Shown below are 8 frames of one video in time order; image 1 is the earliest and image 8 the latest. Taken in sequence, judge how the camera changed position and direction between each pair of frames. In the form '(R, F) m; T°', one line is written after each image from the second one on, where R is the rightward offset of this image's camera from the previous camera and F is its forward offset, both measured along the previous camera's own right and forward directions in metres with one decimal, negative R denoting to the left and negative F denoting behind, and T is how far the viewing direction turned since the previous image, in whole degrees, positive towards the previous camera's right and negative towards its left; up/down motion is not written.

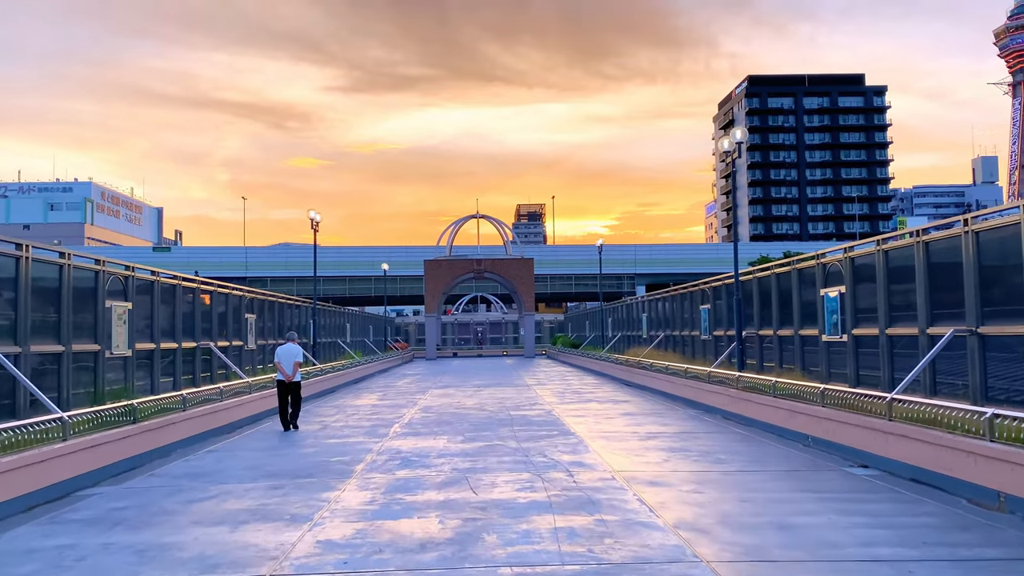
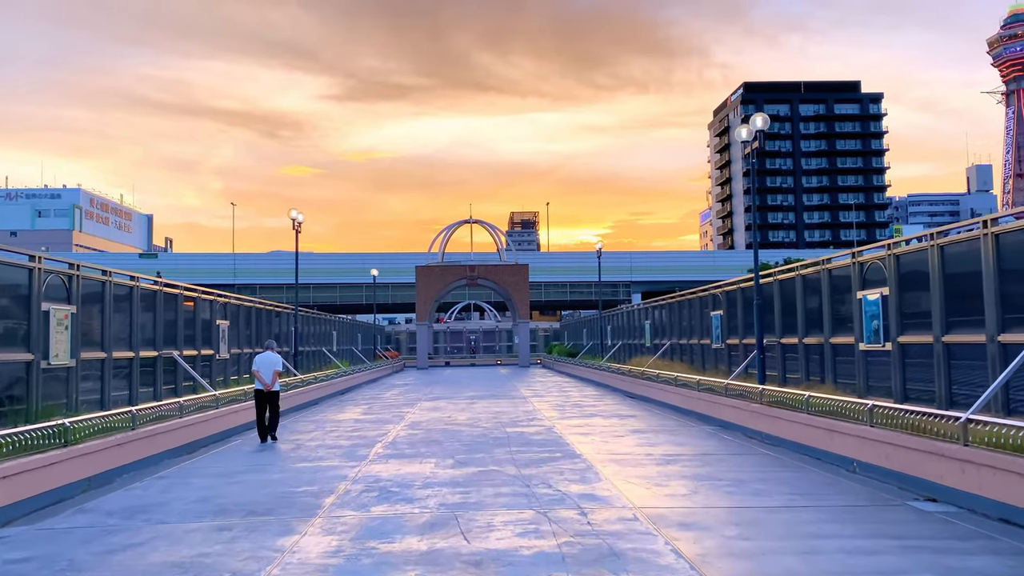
(-0.1, +2.1) m; 0°
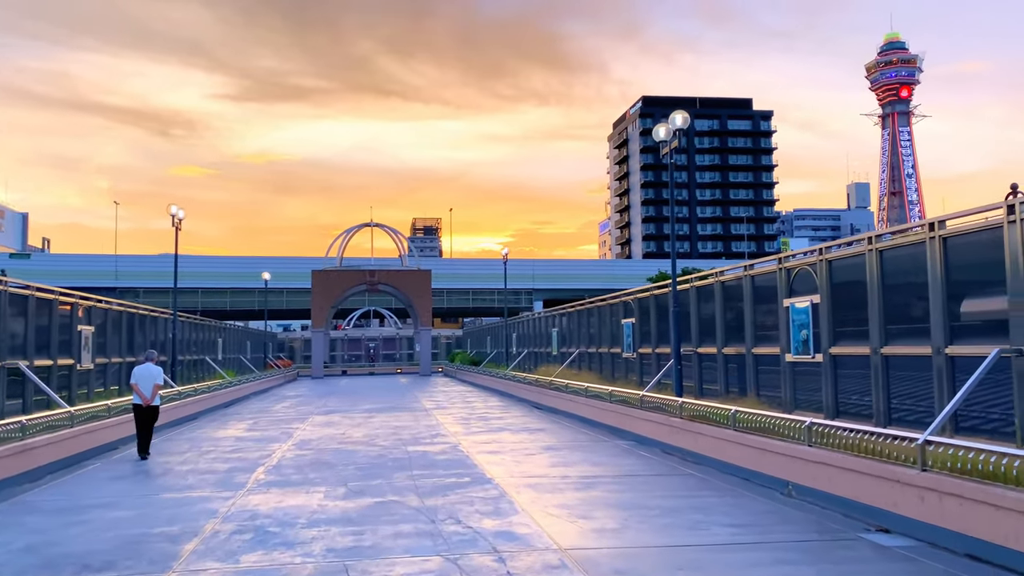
(-0.1, +1.6) m; +7°
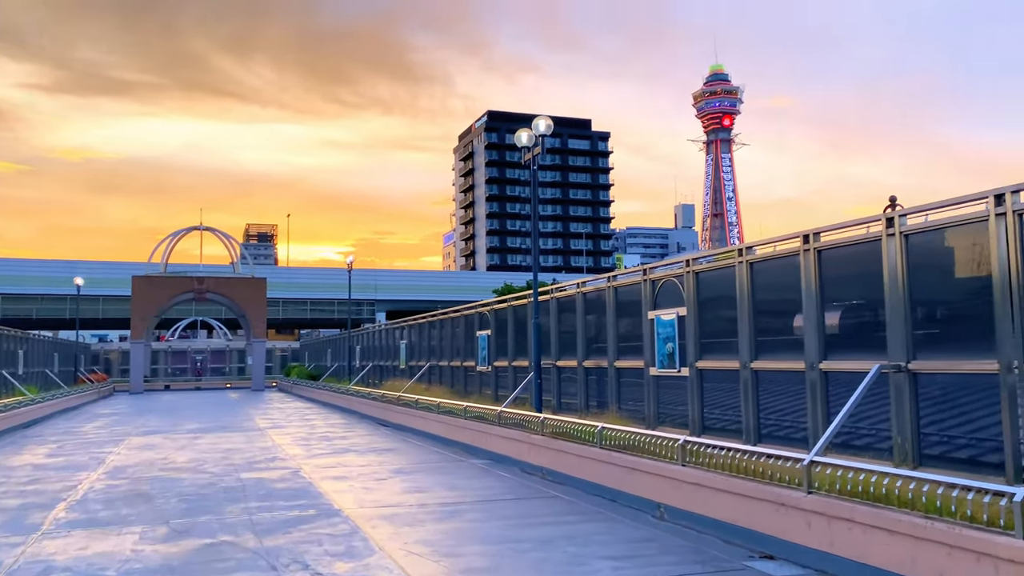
(-0.2, +1.2) m; +11°
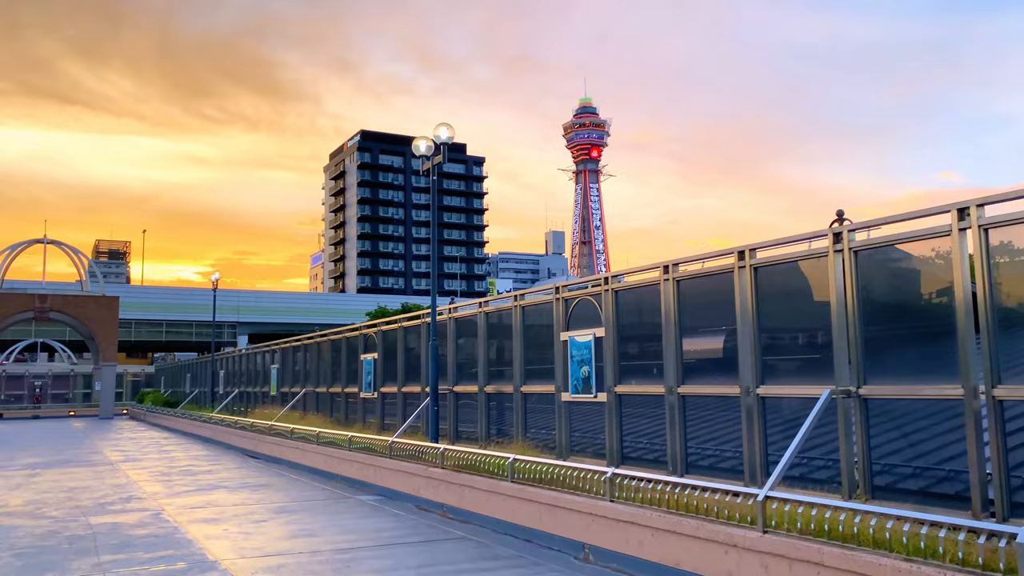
(-0.5, +1.2) m; +9°
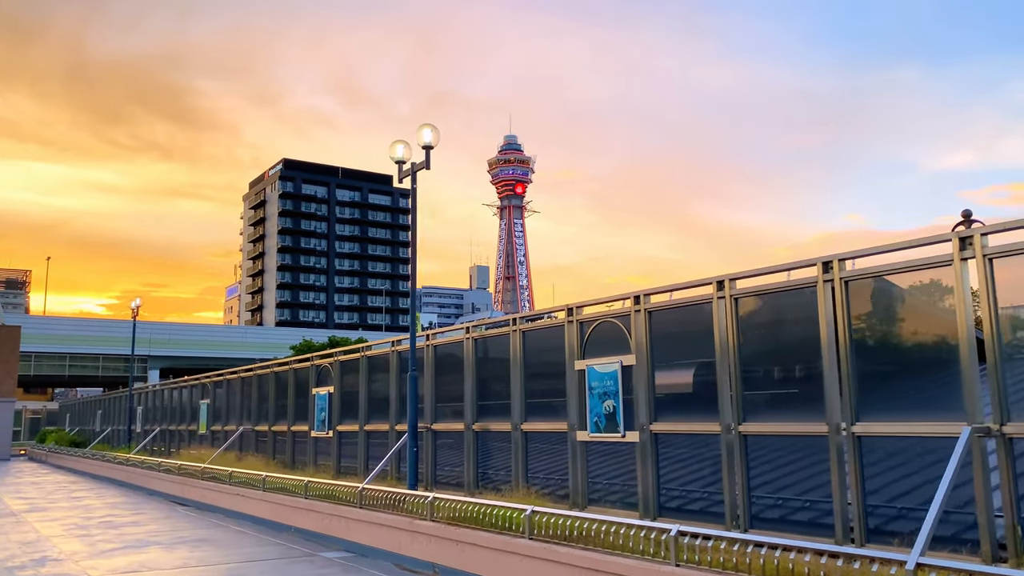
(-1.2, +2.0) m; +5°
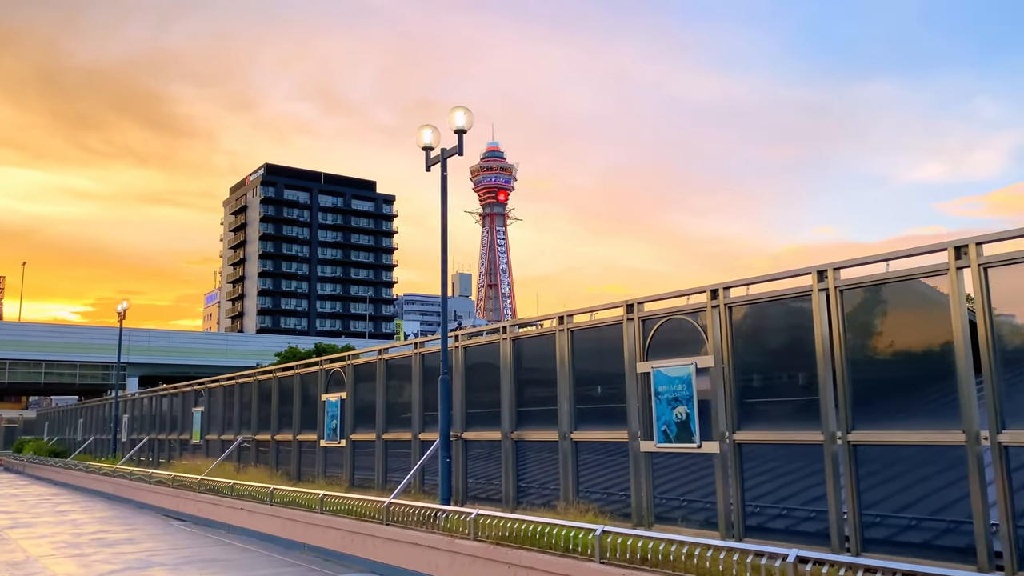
(-1.0, +1.2) m; +1°
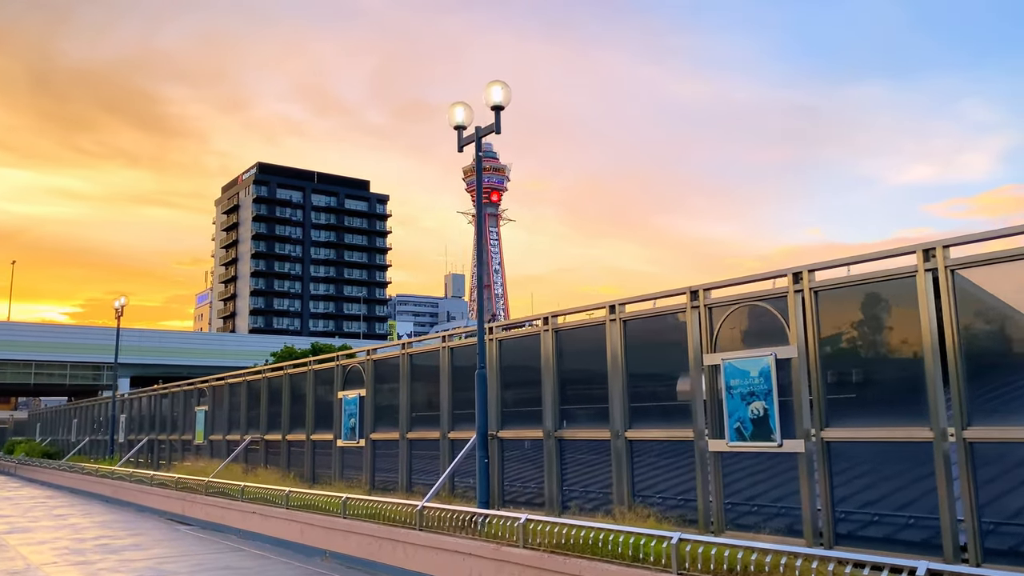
(-0.8, +0.9) m; +1°
